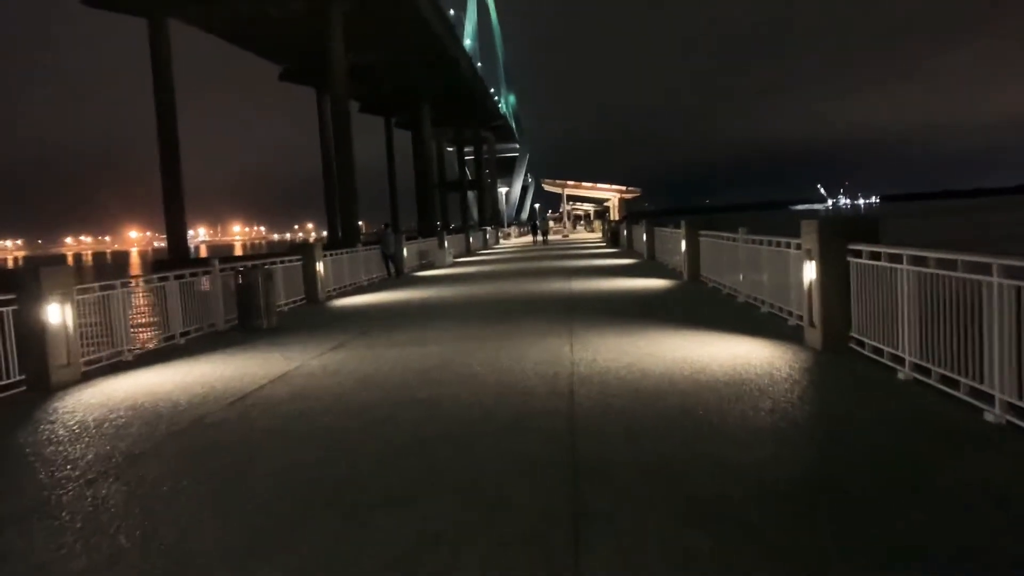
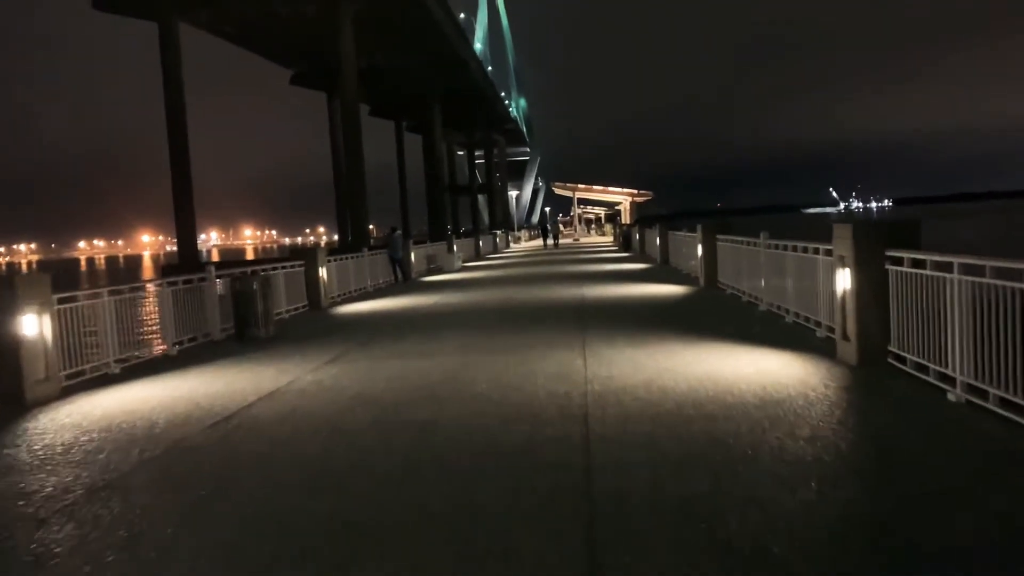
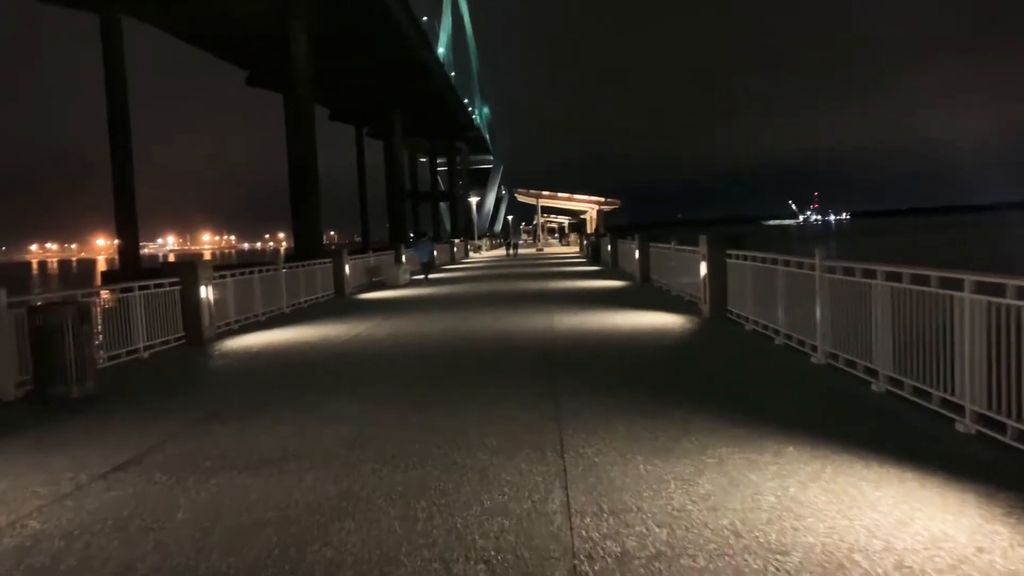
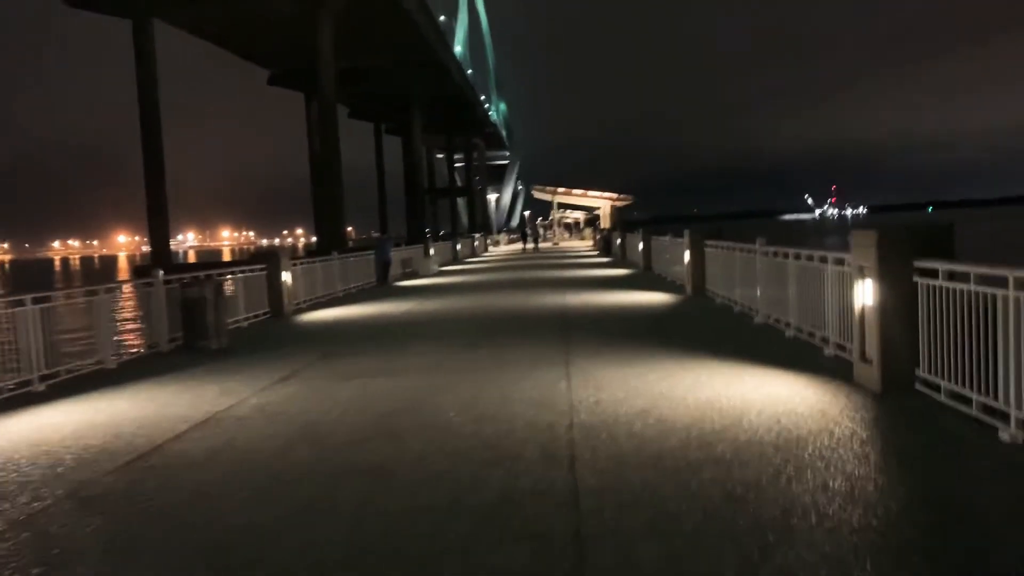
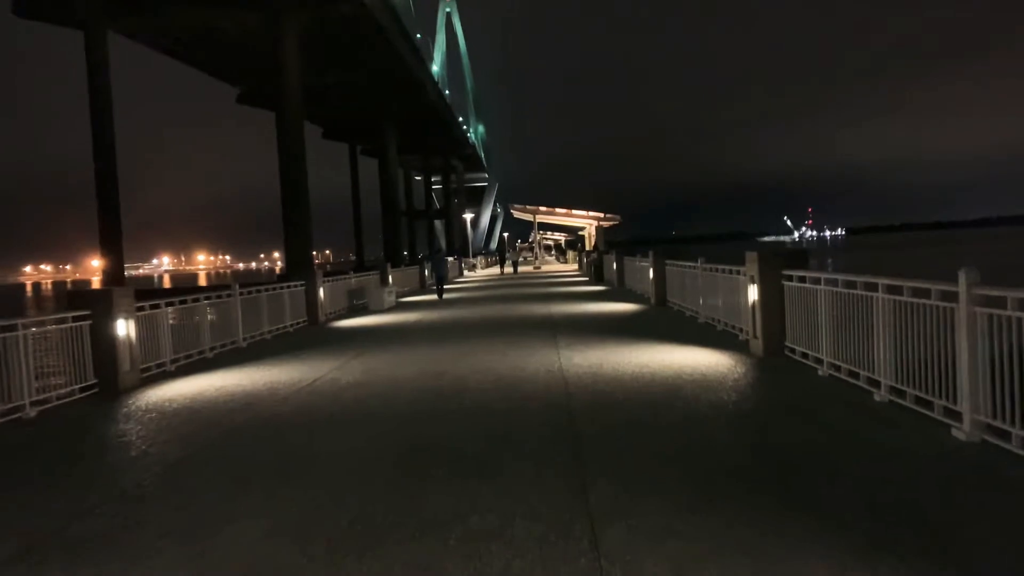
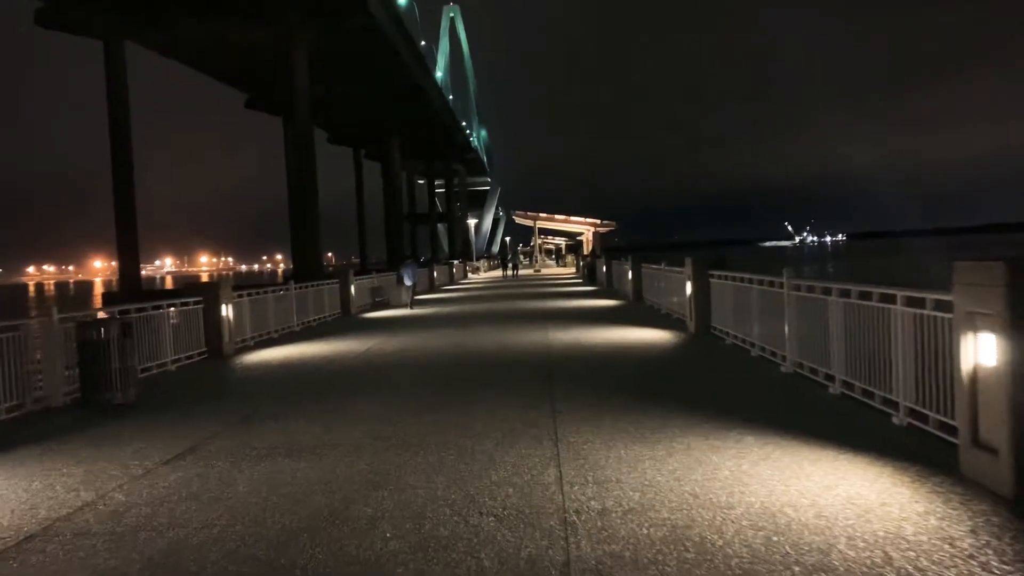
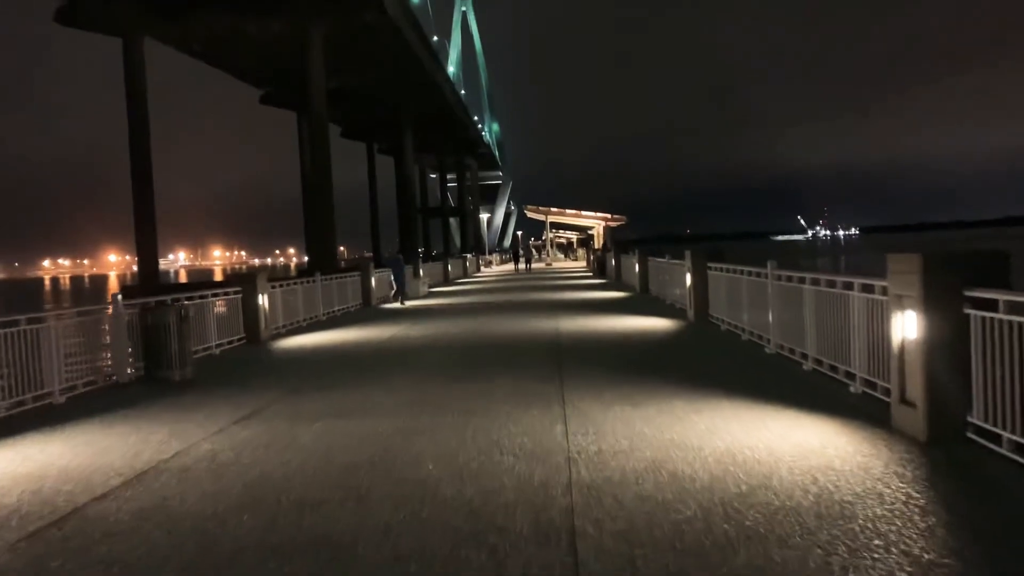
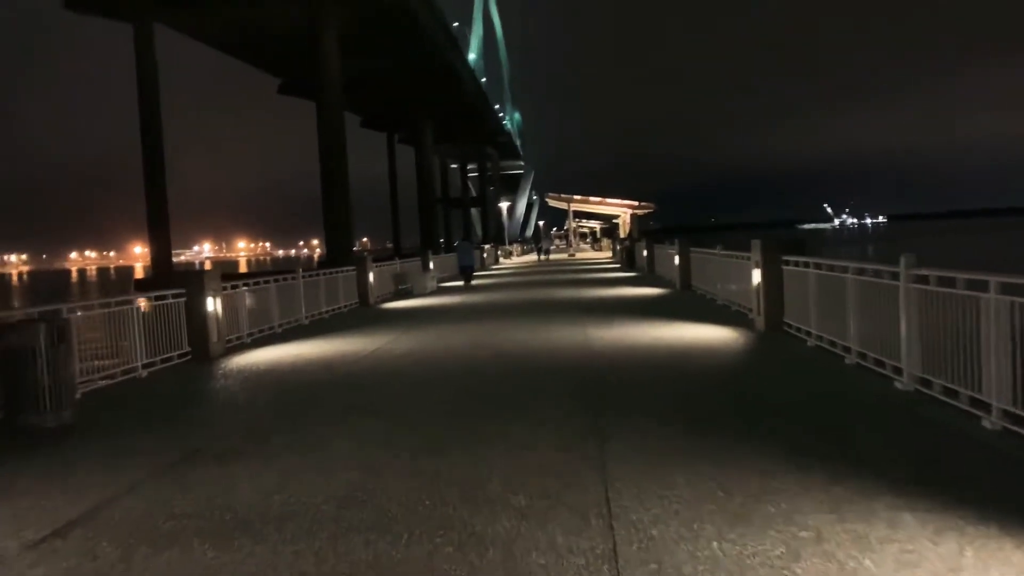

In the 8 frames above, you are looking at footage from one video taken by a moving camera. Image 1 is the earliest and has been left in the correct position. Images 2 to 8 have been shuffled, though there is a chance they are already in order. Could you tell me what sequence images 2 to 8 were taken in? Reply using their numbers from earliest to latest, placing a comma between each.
2, 4, 7, 6, 3, 8, 5
